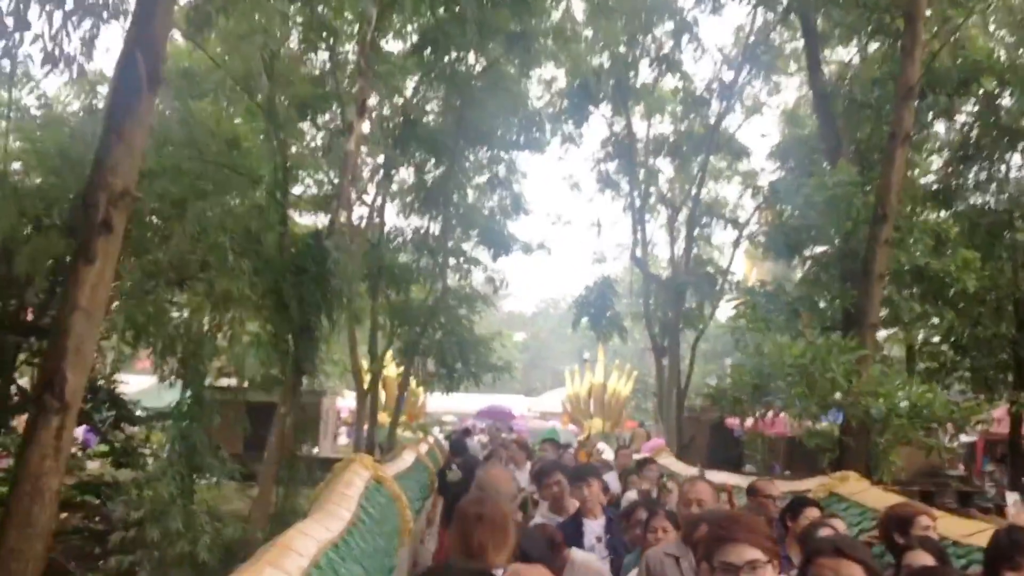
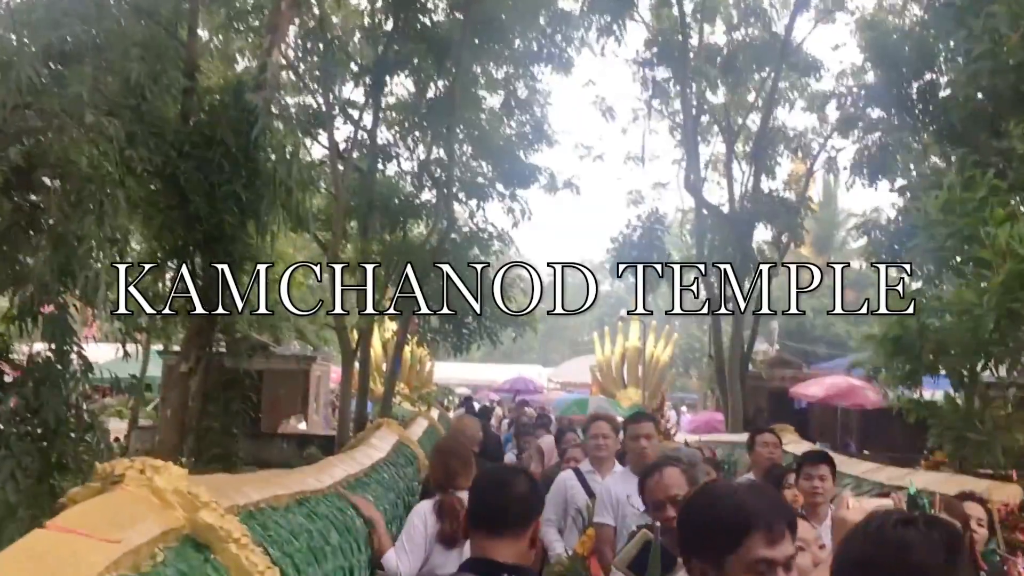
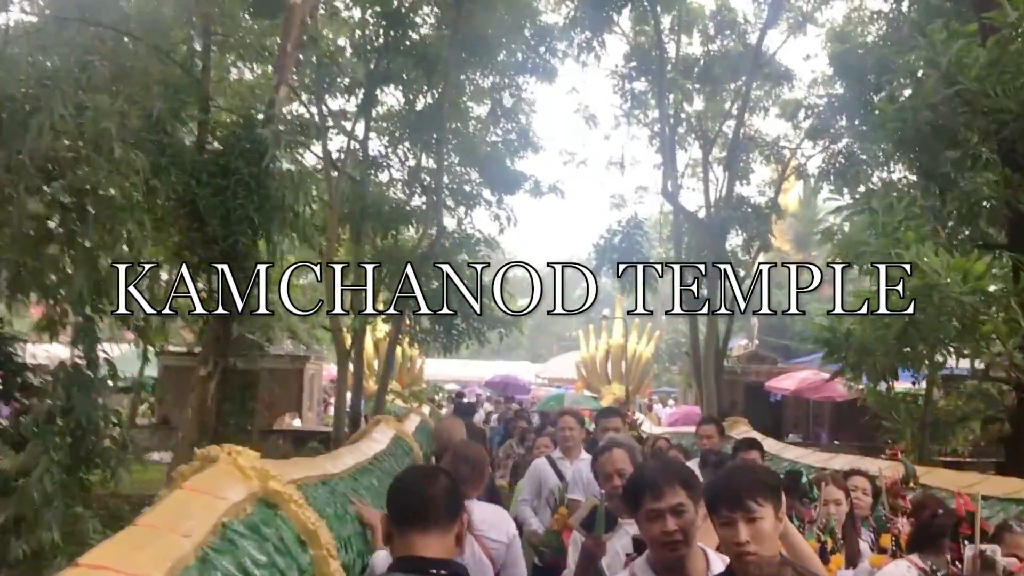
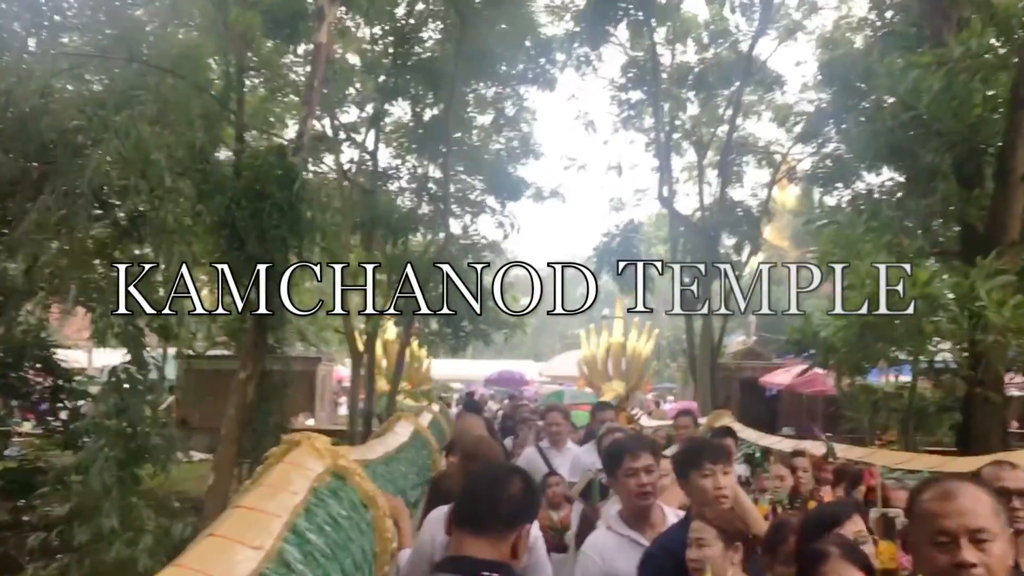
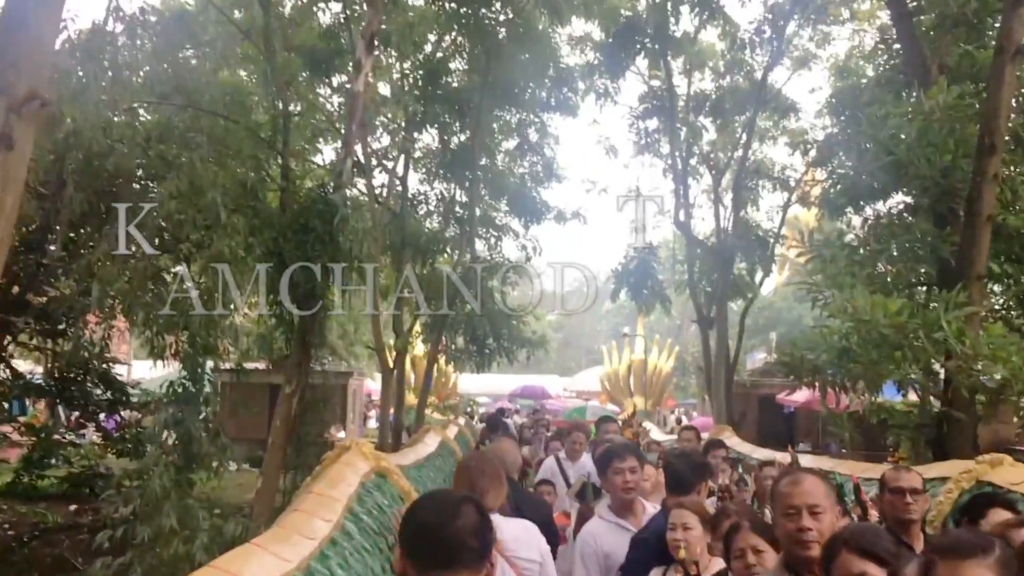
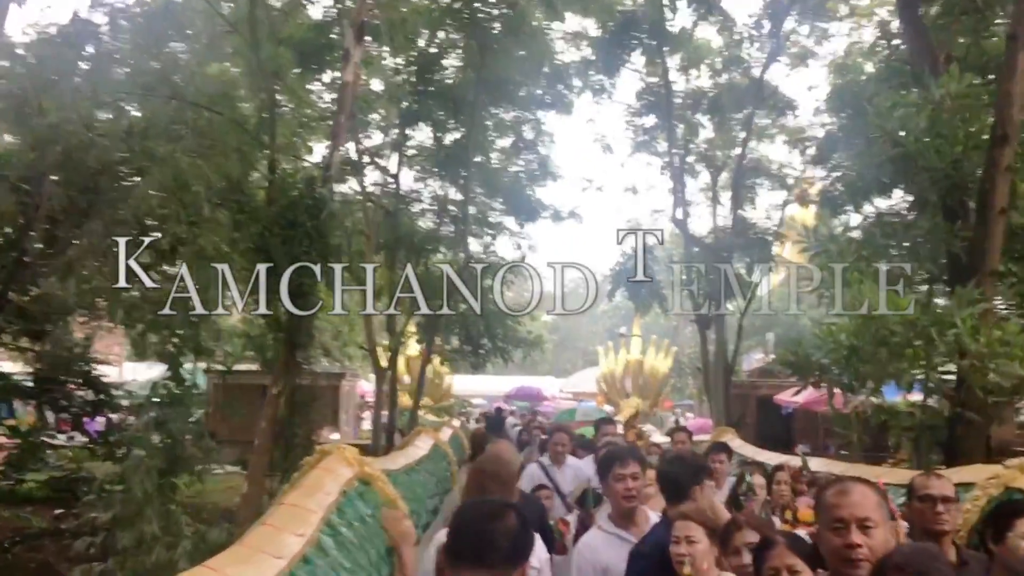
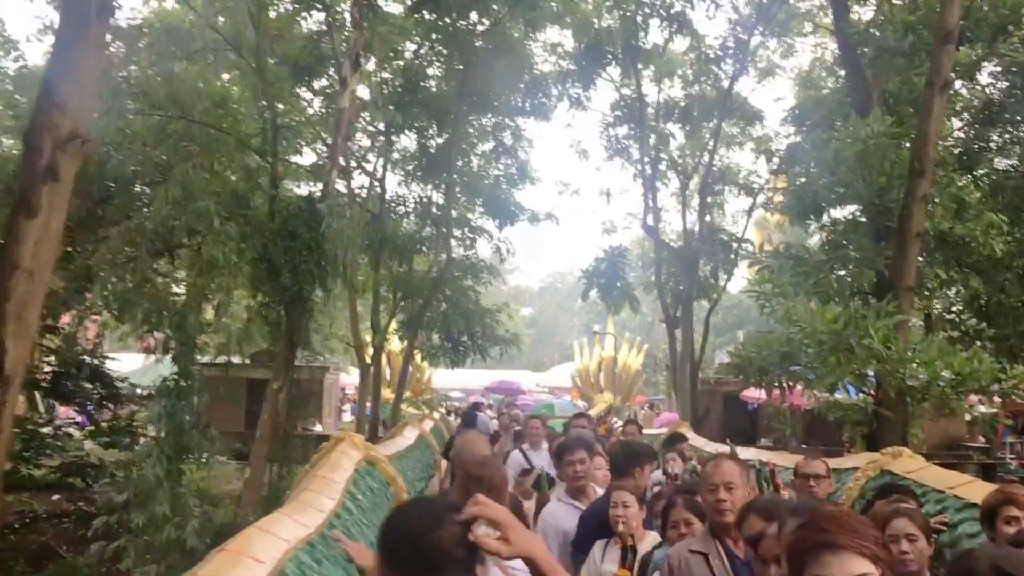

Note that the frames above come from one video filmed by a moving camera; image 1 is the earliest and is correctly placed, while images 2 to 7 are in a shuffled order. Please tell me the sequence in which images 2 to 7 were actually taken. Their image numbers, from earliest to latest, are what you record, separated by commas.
7, 5, 6, 4, 3, 2
